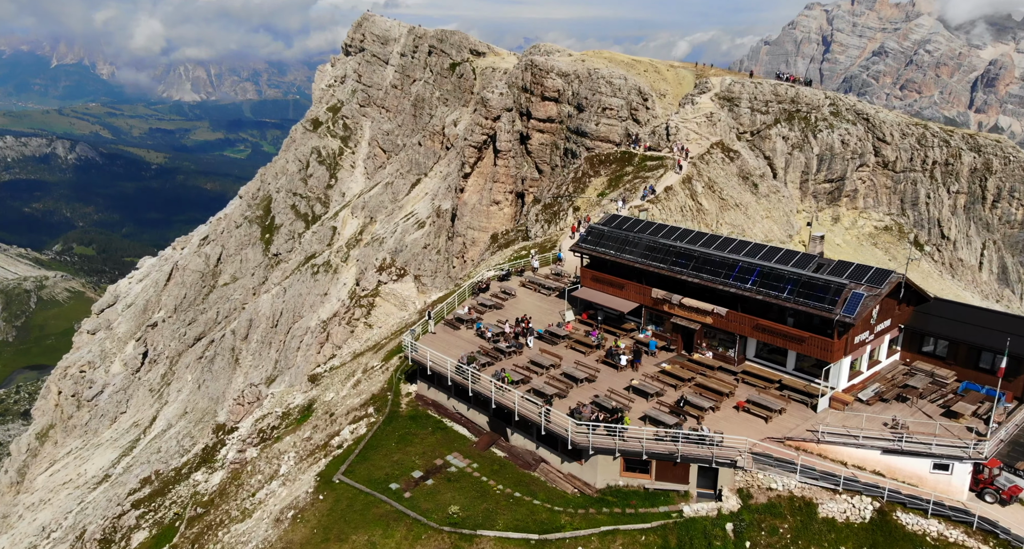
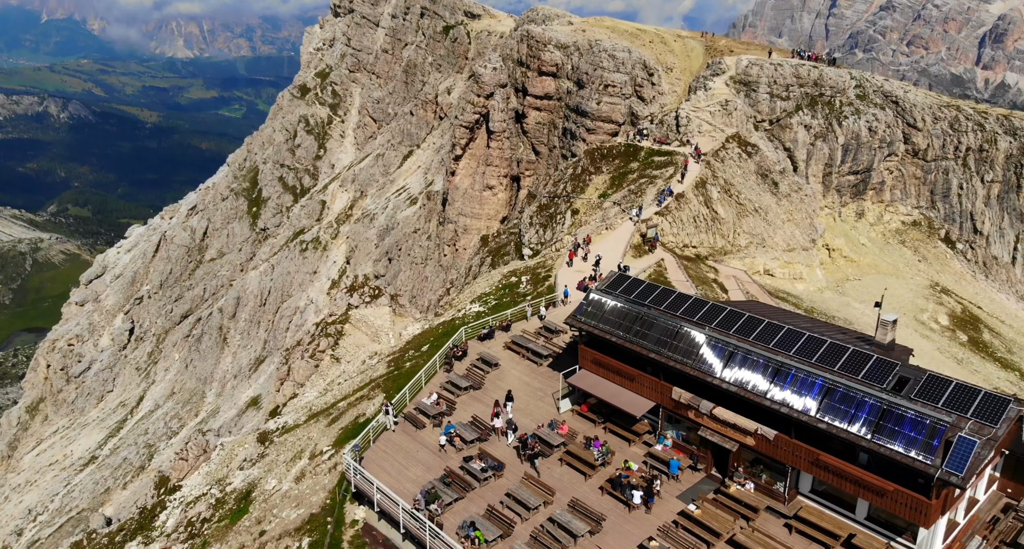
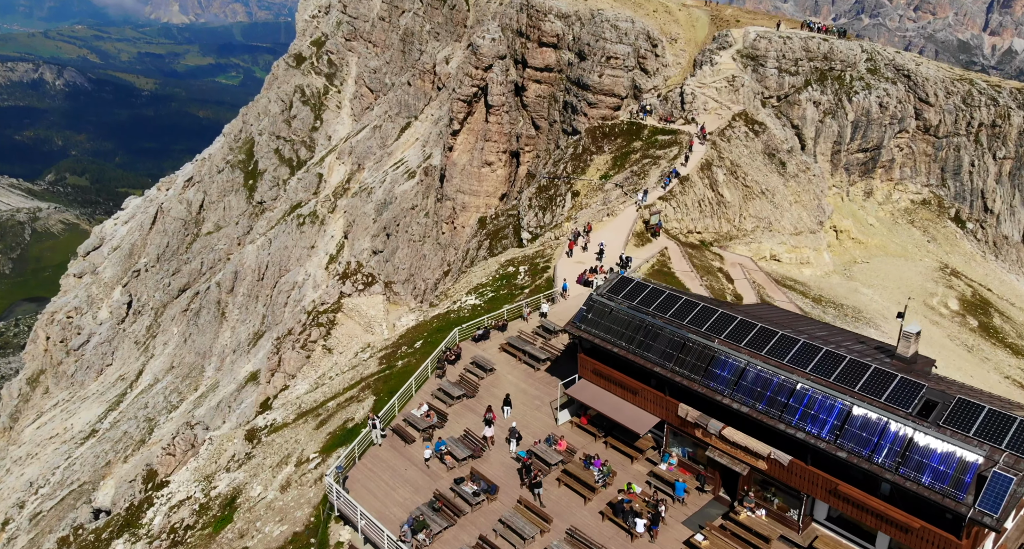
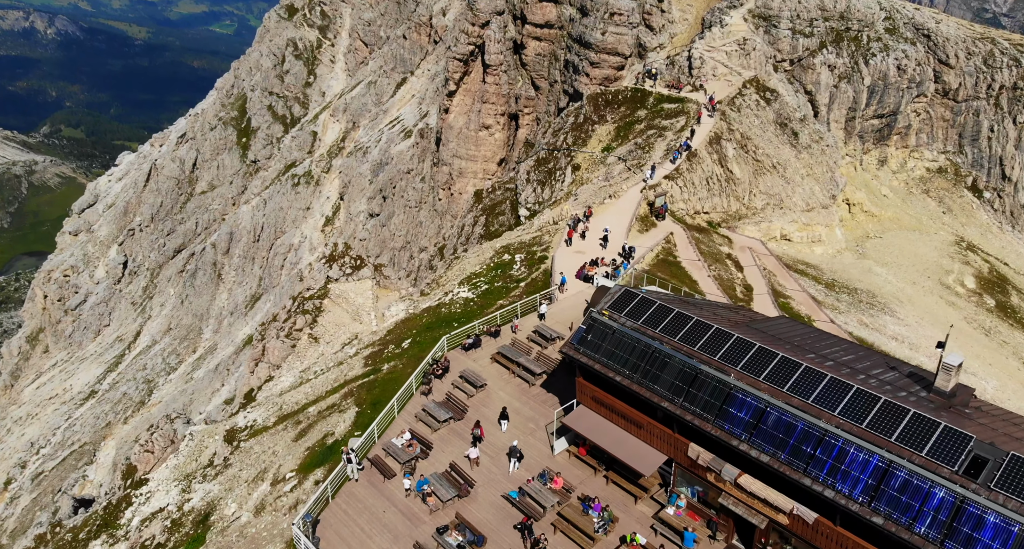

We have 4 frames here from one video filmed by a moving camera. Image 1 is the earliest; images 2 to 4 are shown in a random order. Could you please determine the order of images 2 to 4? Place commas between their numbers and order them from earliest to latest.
2, 3, 4
